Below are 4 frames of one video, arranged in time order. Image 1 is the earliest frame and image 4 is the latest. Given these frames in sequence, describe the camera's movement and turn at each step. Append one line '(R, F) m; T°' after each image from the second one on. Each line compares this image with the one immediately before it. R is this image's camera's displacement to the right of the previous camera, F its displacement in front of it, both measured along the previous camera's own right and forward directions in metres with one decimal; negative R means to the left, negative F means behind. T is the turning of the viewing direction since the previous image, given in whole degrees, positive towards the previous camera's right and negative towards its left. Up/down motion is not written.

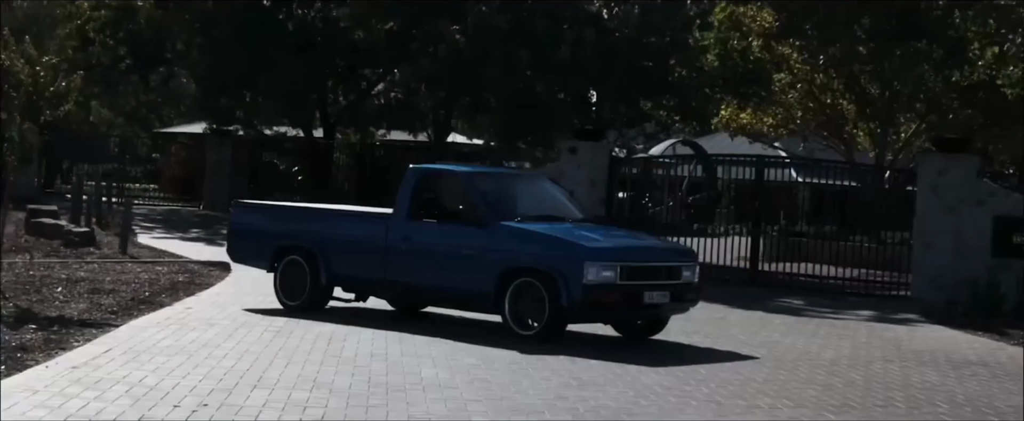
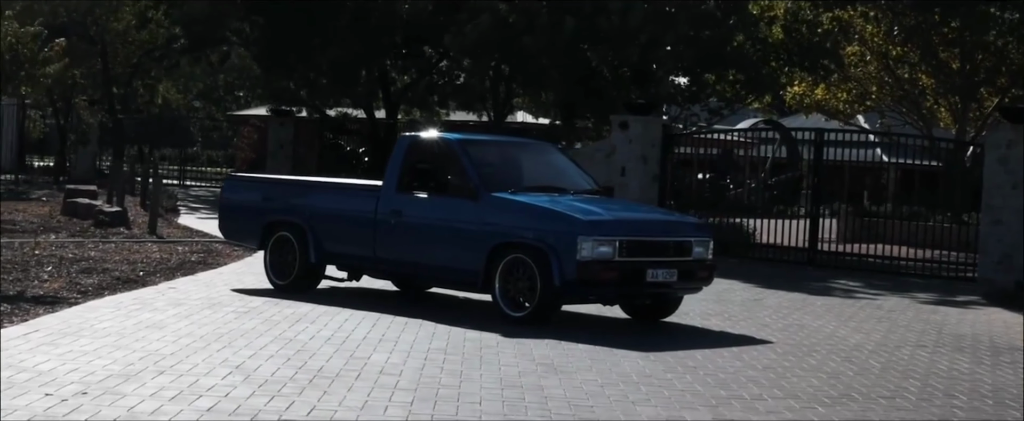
(+0.7, +1.1) m; -4°
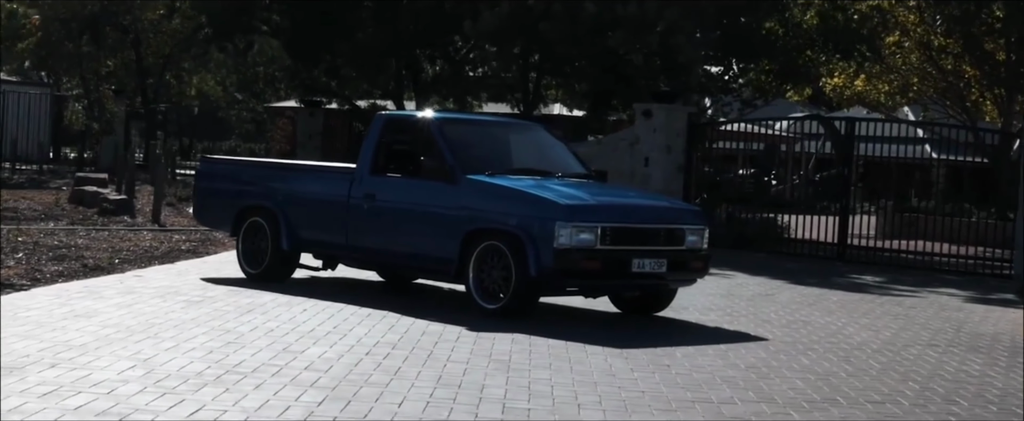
(+0.5, +0.9) m; -2°
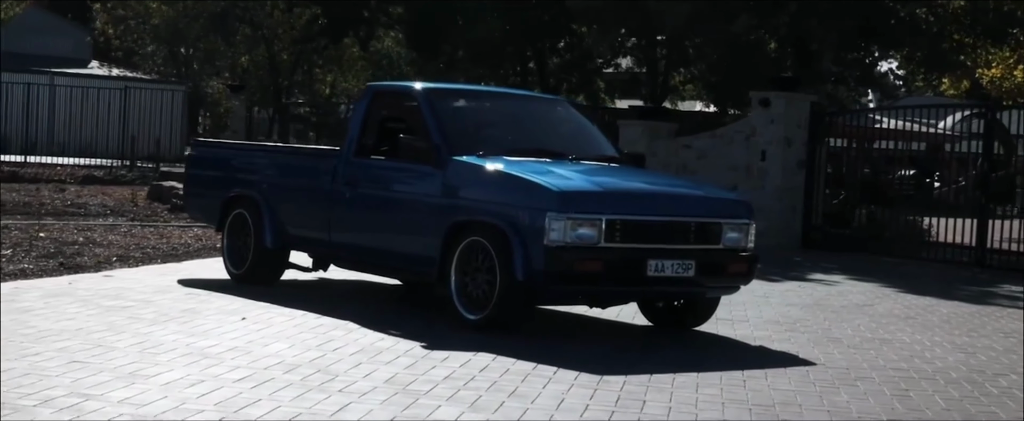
(+1.0, +2.0) m; -6°
